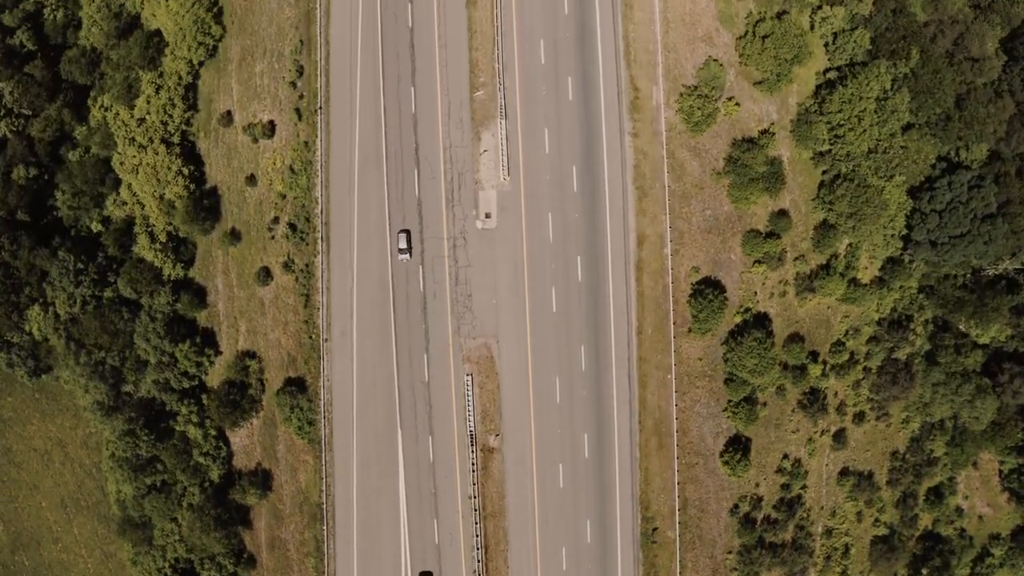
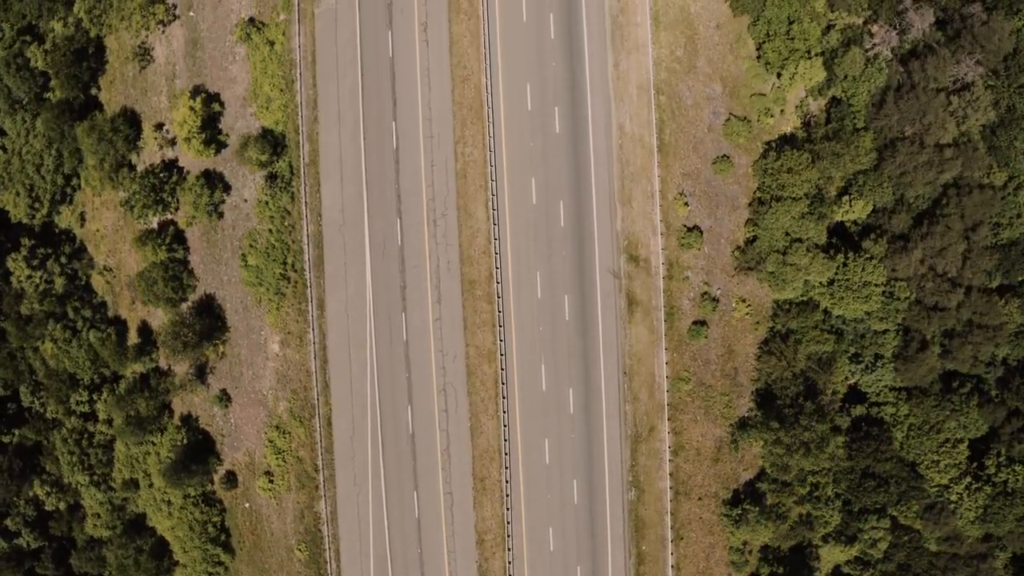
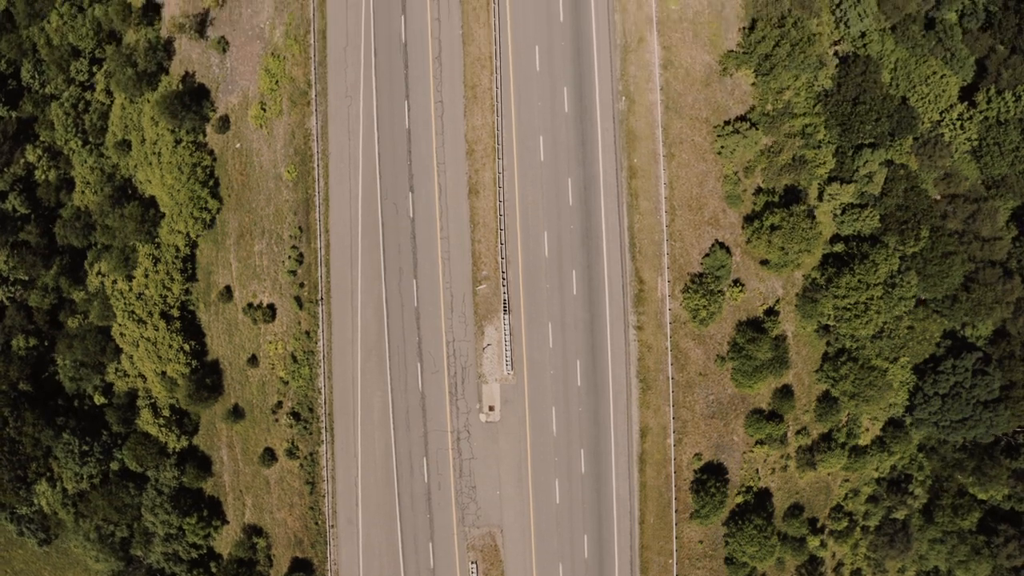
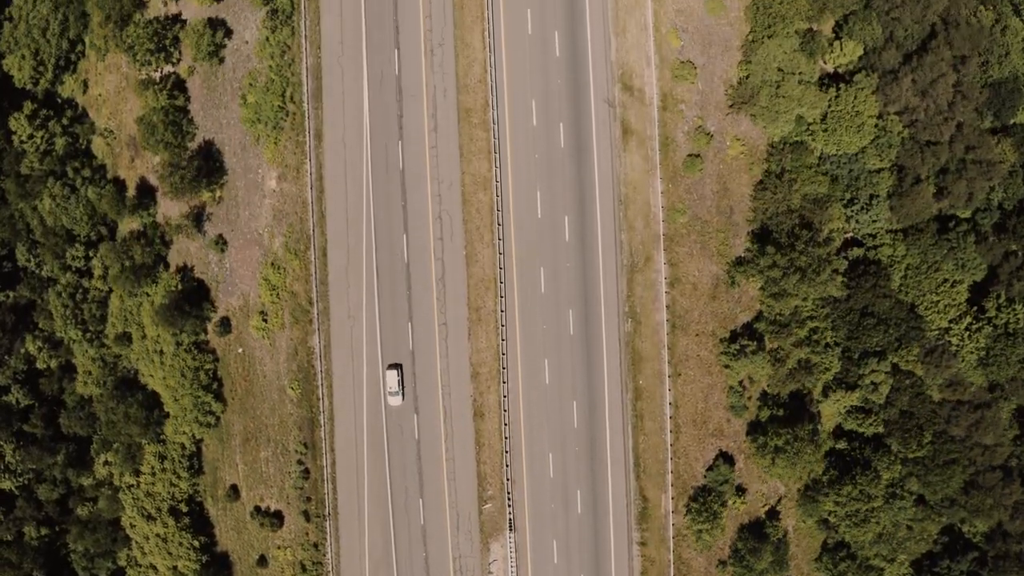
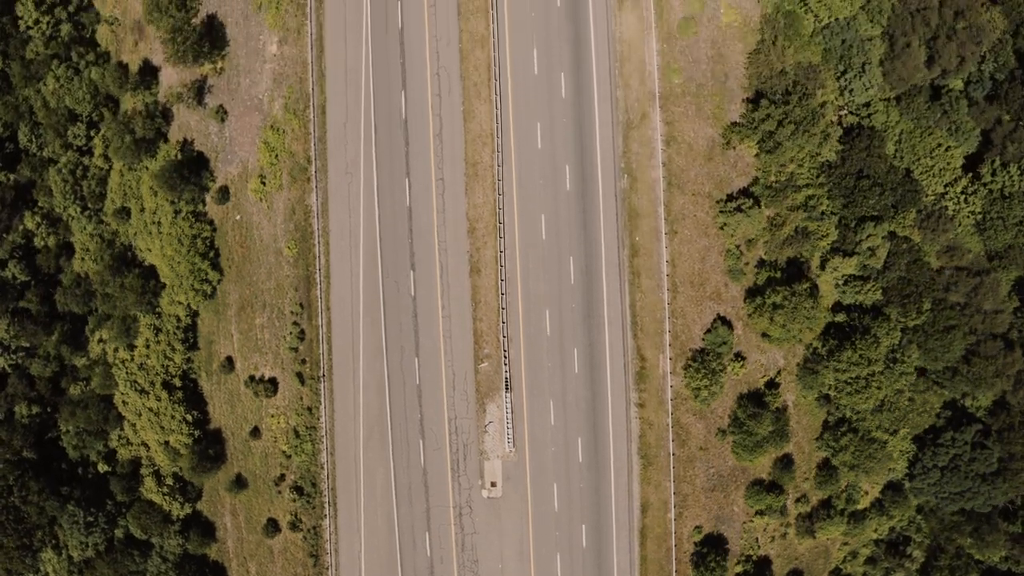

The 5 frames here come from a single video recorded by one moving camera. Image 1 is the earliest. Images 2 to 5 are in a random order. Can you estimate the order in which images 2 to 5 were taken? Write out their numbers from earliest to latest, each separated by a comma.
3, 5, 4, 2
